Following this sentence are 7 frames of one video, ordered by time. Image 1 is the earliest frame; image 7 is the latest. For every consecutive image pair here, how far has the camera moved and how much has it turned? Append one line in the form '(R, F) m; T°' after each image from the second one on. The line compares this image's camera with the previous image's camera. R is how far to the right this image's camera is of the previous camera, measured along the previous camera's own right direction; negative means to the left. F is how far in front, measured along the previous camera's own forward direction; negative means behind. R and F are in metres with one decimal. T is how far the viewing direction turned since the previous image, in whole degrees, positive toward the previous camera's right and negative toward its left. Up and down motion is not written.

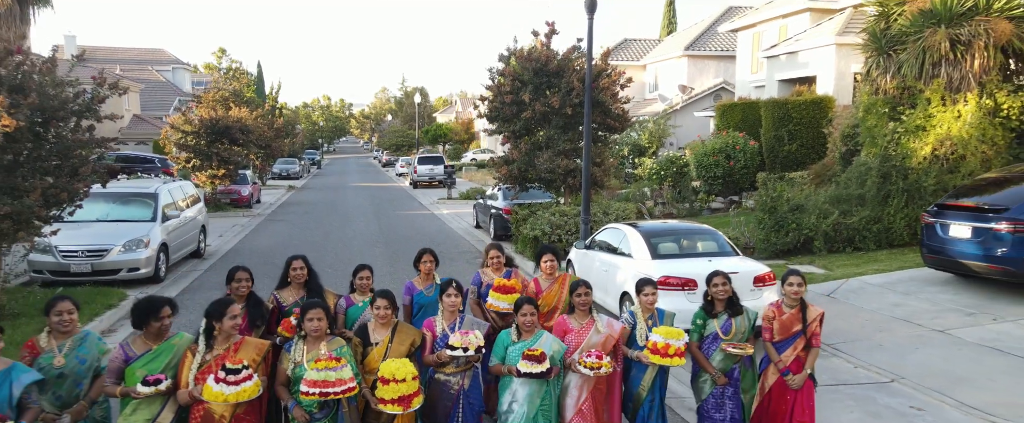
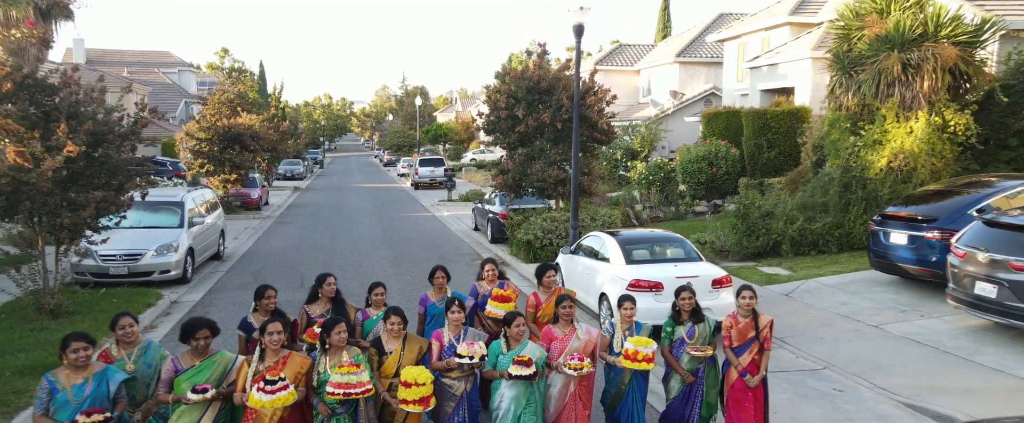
(+0.1, -1.1) m; 0°
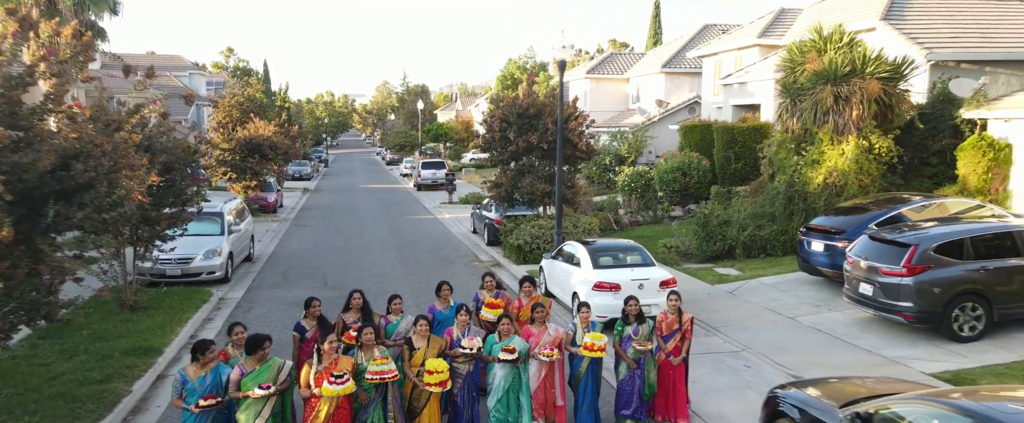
(+0.2, -2.1) m; 0°
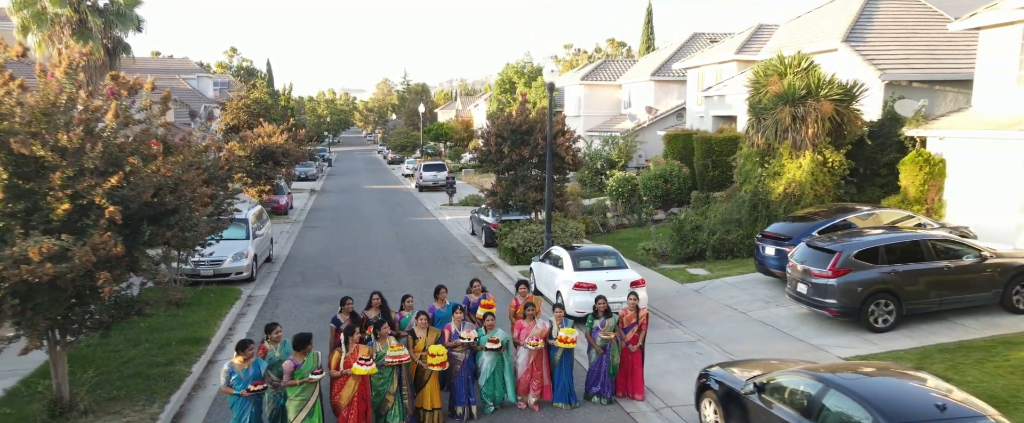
(+0.1, -1.7) m; 0°
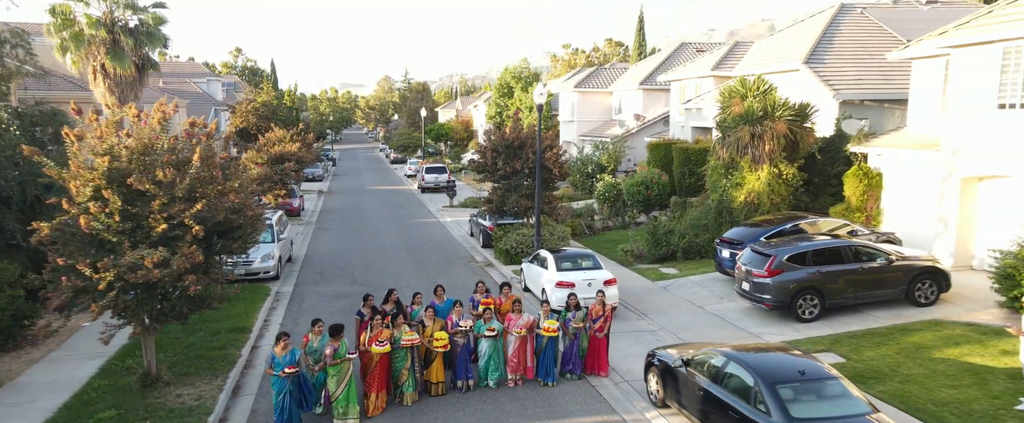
(+0.2, -2.1) m; 0°
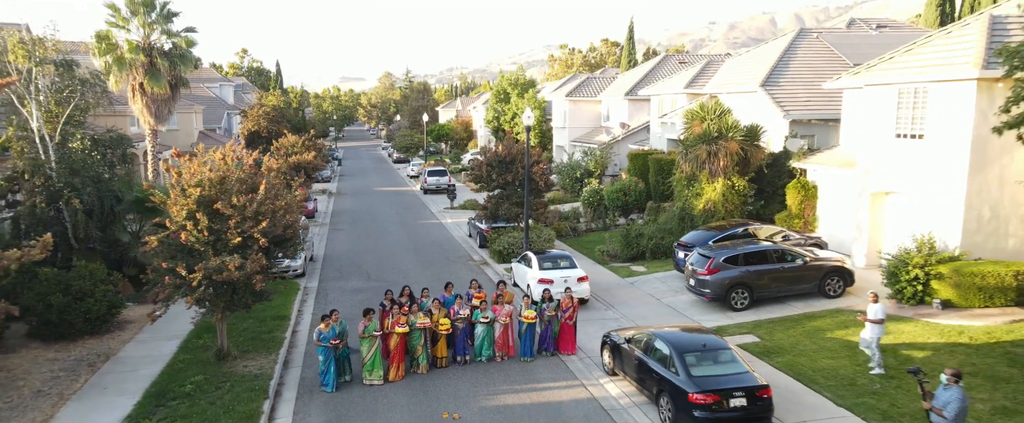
(+0.2, -3.0) m; 0°
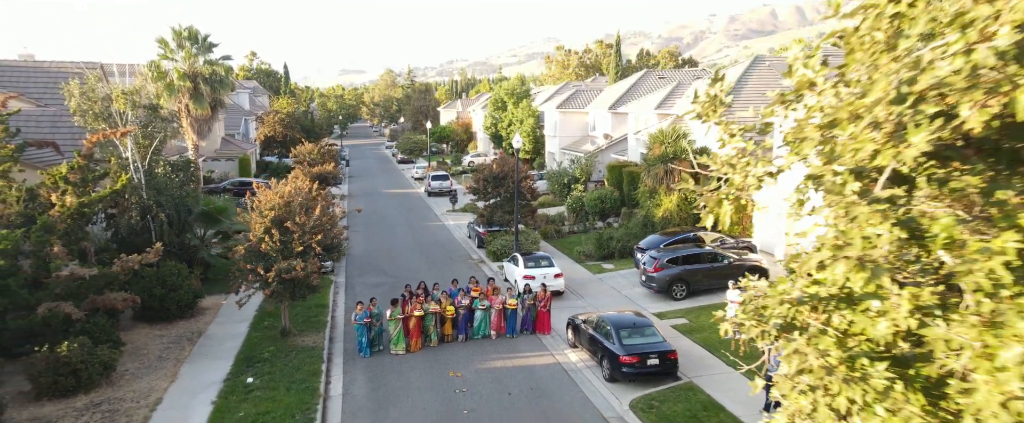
(+0.3, -4.3) m; 0°
